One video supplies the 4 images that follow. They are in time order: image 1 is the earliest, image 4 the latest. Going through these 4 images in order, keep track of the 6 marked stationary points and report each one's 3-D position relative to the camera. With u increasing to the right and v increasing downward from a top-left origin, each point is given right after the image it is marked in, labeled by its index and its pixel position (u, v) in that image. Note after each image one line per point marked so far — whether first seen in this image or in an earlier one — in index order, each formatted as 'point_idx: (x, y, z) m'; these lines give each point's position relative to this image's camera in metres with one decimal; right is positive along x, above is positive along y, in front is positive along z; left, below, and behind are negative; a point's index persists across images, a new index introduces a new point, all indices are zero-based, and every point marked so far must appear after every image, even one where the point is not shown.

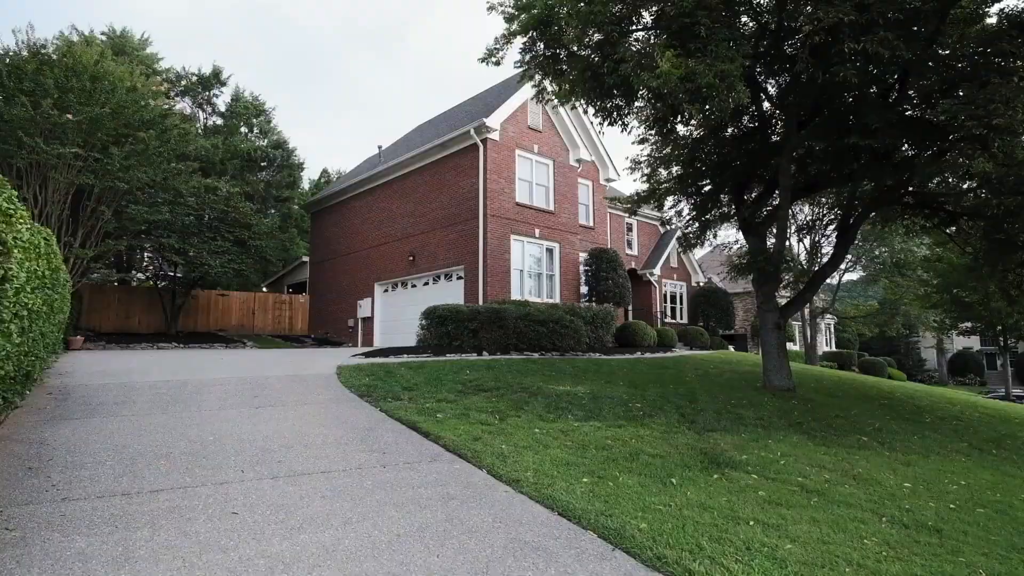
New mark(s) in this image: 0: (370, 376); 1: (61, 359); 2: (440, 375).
0: (-2.1, -1.3, +8.6) m
1: (-7.8, -1.2, +9.9) m
2: (-1.1, -1.3, +8.8) m
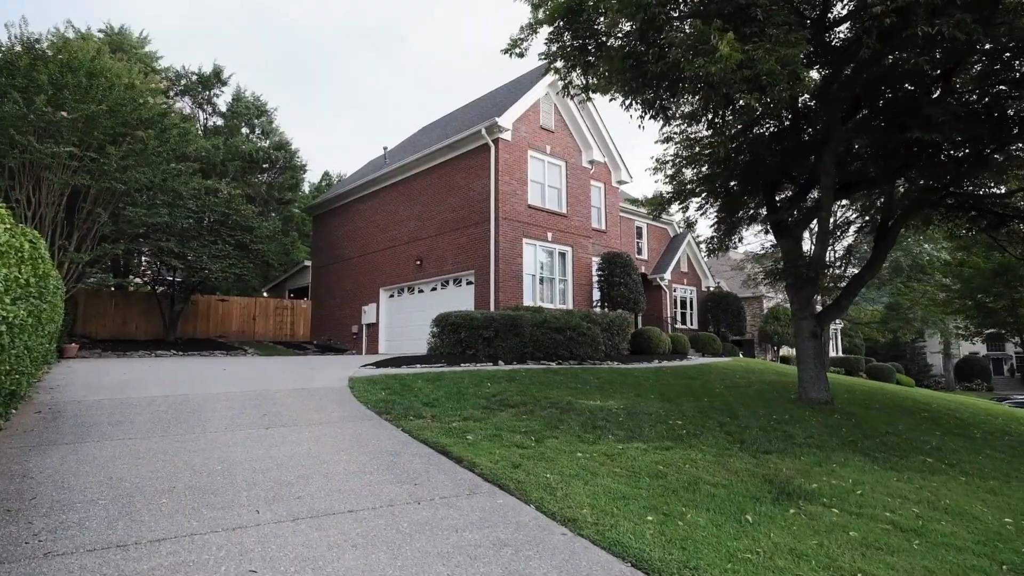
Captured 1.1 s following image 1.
0: (-1.8, -1.4, +8.0) m
1: (-7.5, -1.4, +9.3) m
2: (-0.7, -1.4, +8.2) m
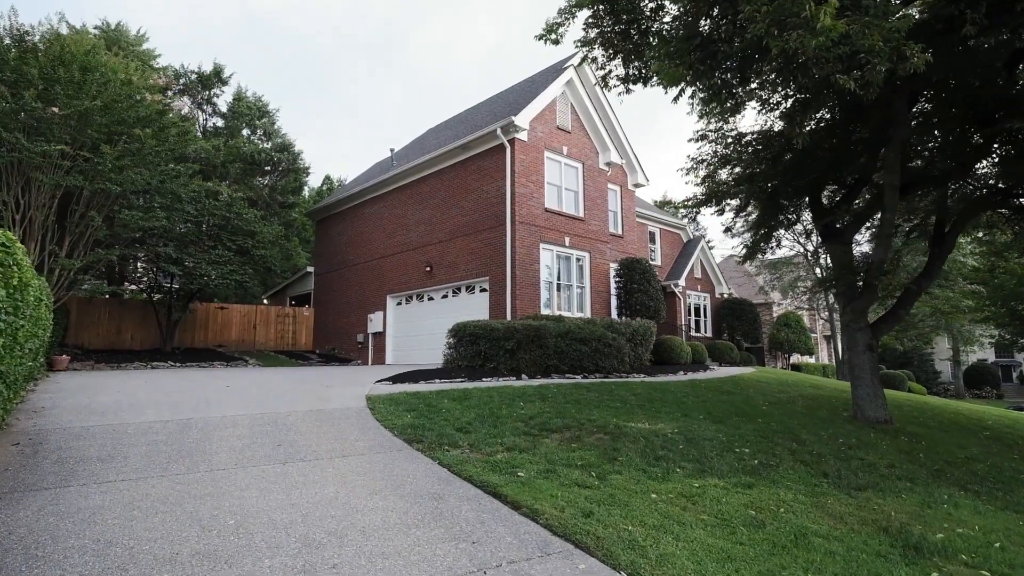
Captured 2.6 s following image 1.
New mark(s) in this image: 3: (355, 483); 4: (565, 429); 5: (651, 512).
0: (-1.3, -1.5, +7.2) m
1: (-7.0, -1.5, +8.5) m
2: (-0.3, -1.6, +7.4) m
3: (-1.3, -1.6, +4.6) m
4: (+0.6, -1.6, +6.6) m
5: (+1.0, -1.7, +4.3) m
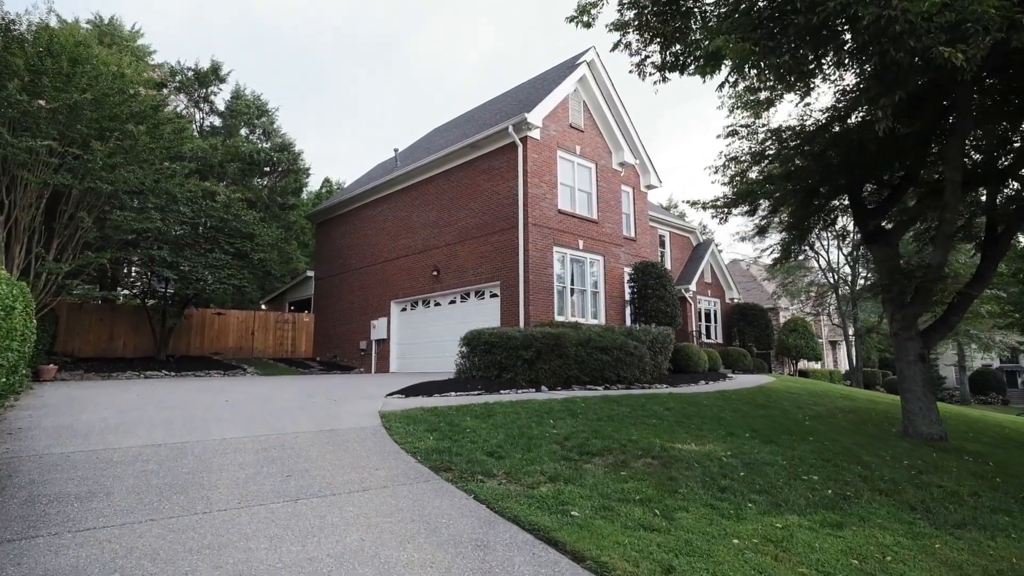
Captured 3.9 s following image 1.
0: (-0.9, -1.6, +6.4) m
1: (-6.6, -1.6, +7.7) m
2: (+0.1, -1.6, +6.7) m
3: (-0.9, -1.6, +3.9) m
4: (+1.0, -1.7, +5.9) m
5: (+1.4, -1.7, +3.6) m
